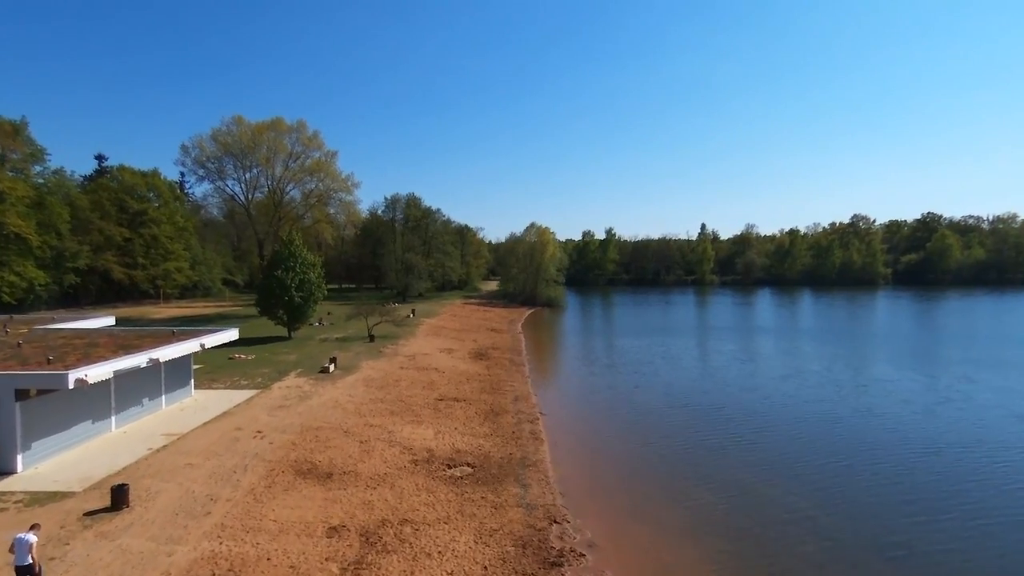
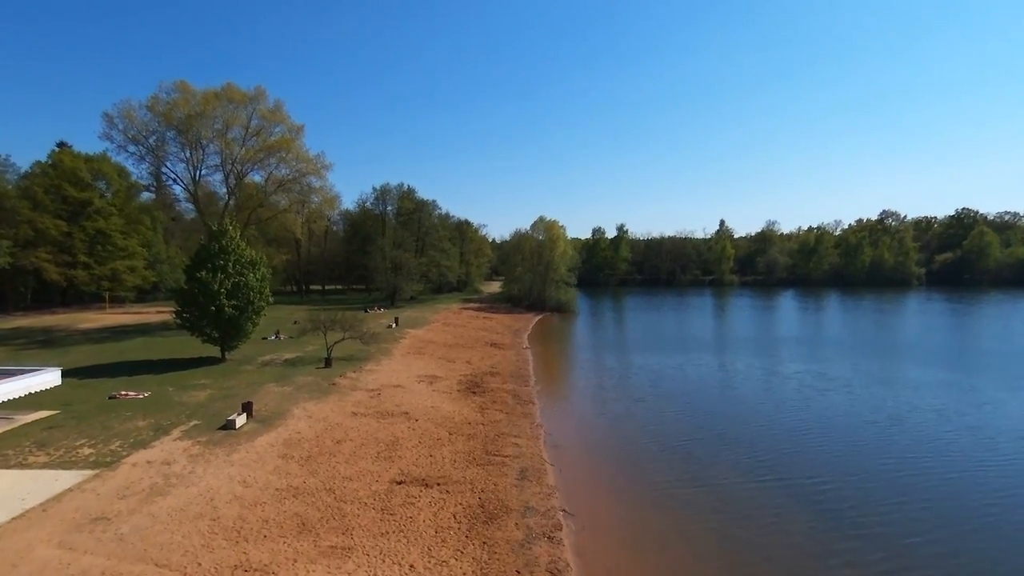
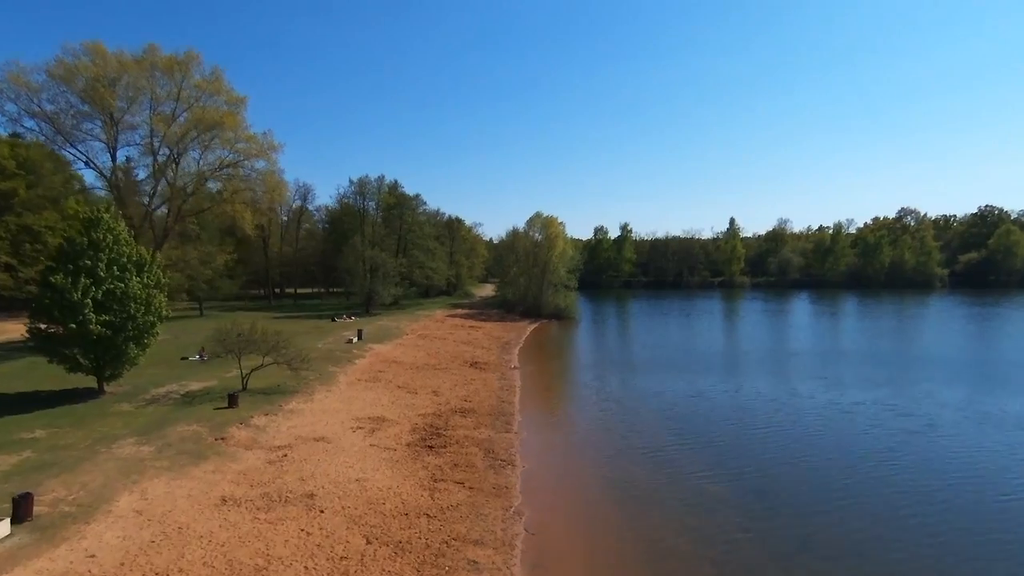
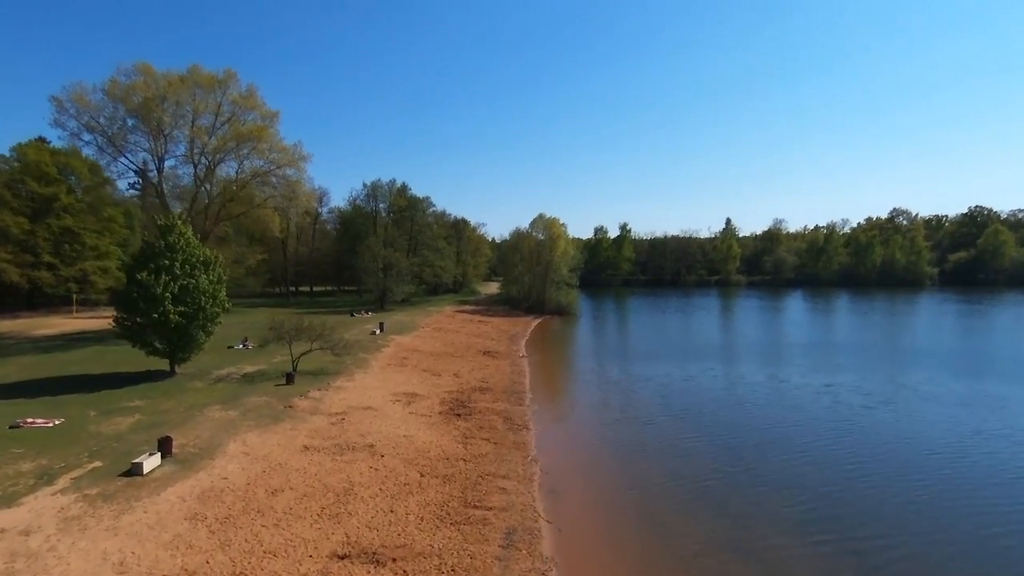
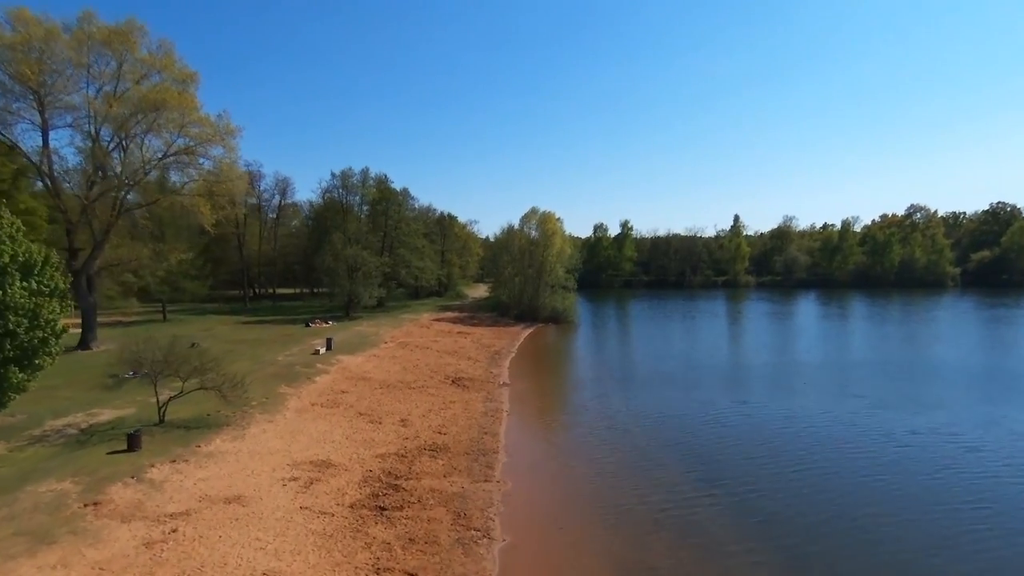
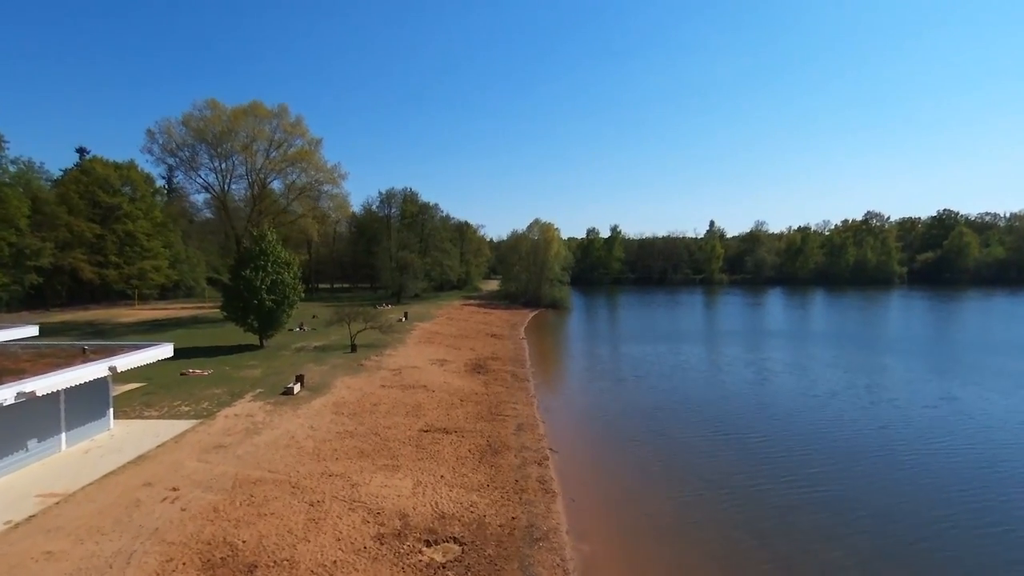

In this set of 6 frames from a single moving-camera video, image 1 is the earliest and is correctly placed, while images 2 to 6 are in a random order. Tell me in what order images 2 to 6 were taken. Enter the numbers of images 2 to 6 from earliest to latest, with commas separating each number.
6, 2, 4, 3, 5
